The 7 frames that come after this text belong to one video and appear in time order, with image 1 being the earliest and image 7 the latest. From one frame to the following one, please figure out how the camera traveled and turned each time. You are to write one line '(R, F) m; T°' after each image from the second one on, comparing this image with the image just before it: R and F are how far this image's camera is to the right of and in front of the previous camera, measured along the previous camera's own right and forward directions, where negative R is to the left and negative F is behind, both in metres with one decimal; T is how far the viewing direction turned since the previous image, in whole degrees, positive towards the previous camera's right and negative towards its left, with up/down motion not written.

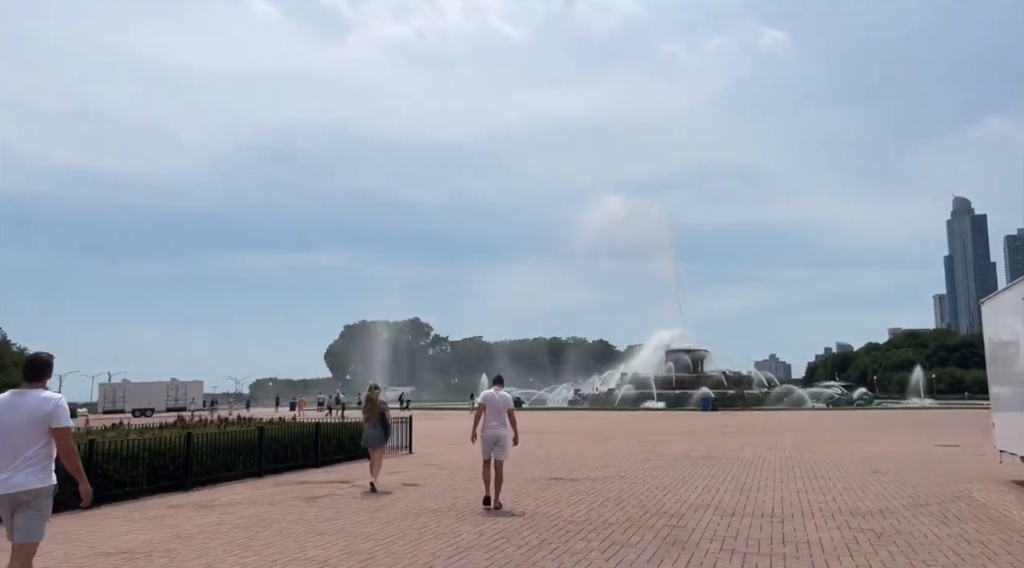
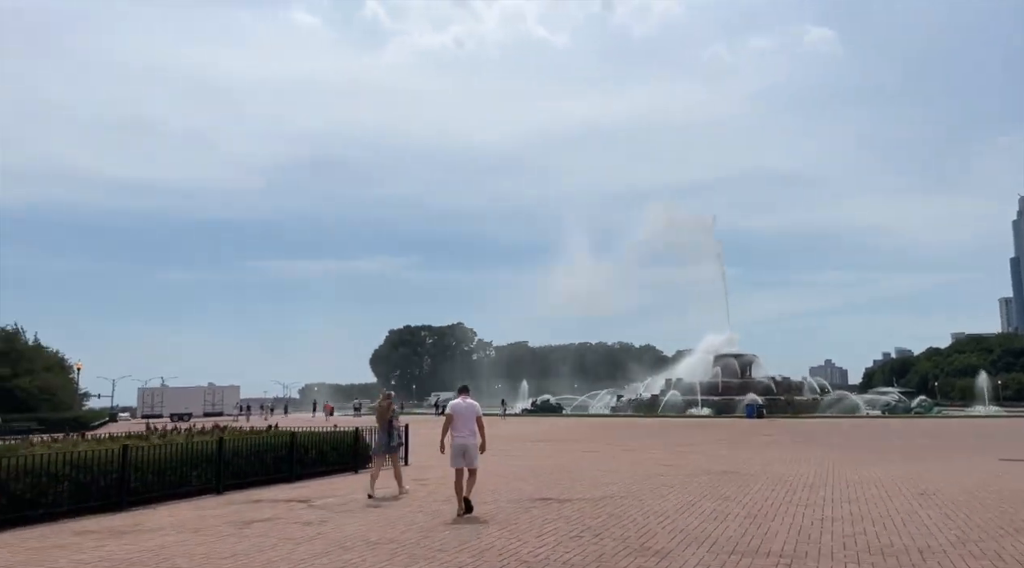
(+1.0, +1.6) m; -4°
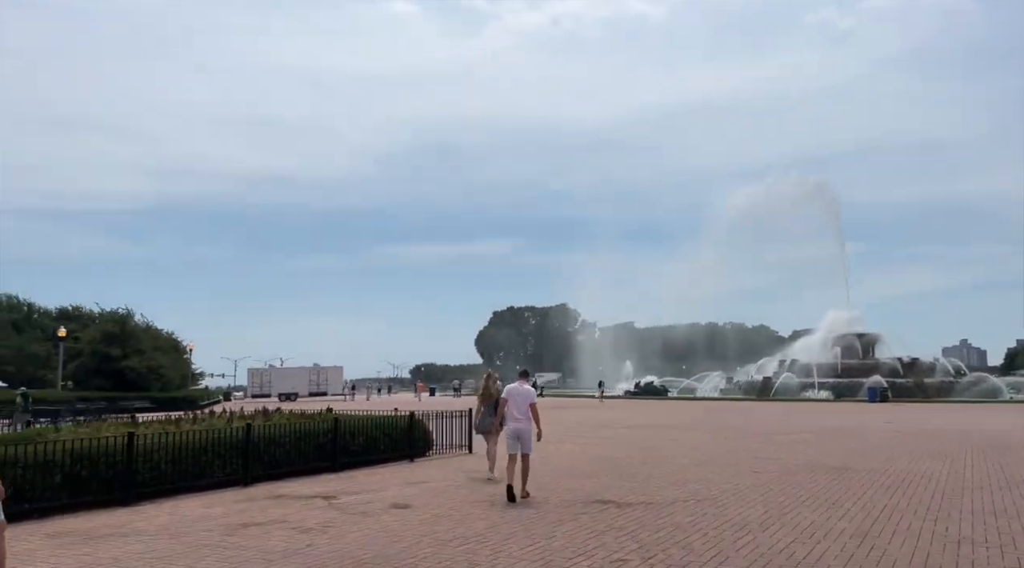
(+0.7, +1.8) m; -8°
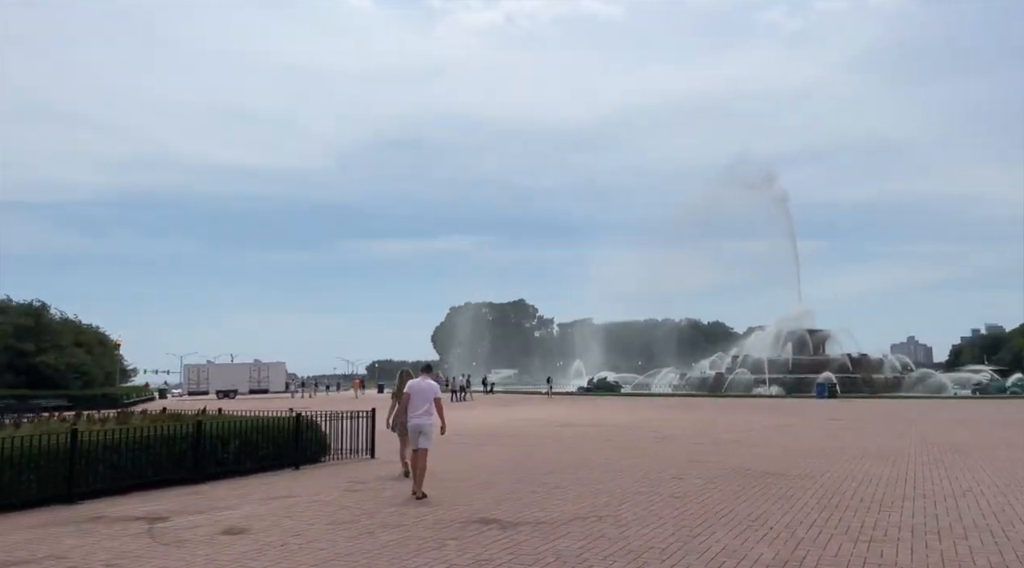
(+0.9, +1.5) m; +3°
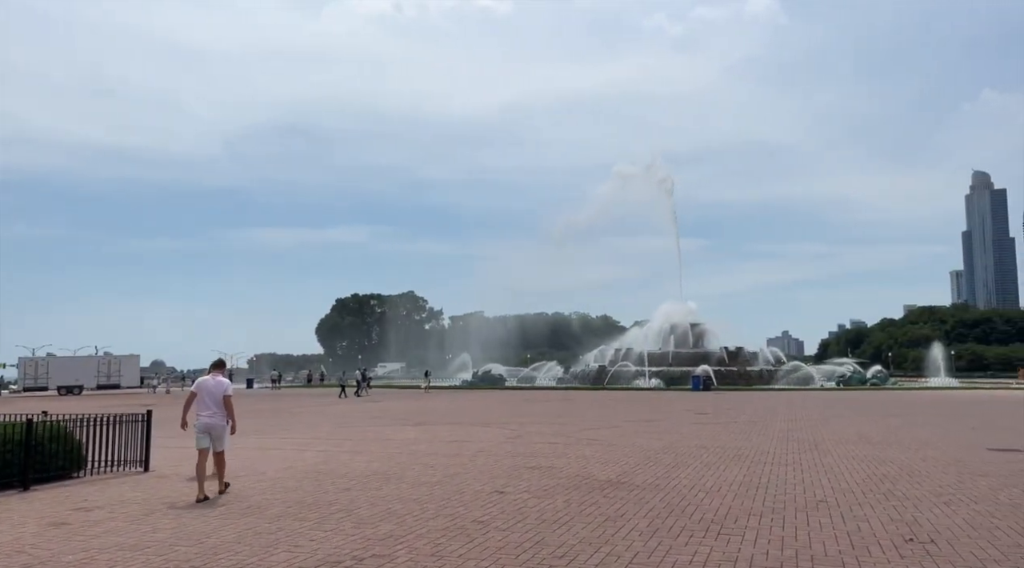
(+1.2, +1.9) m; +8°
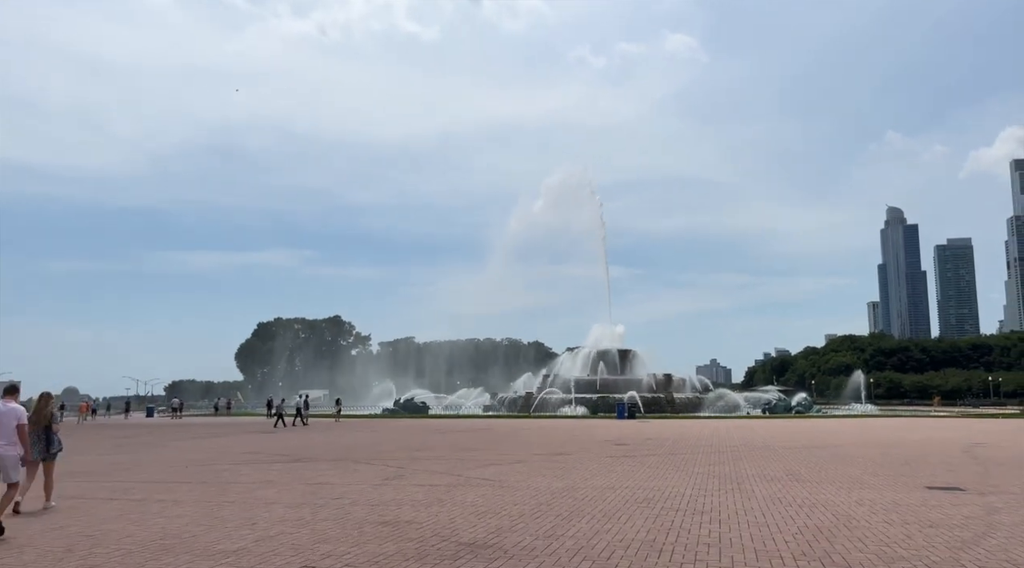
(+1.0, +2.4) m; +5°
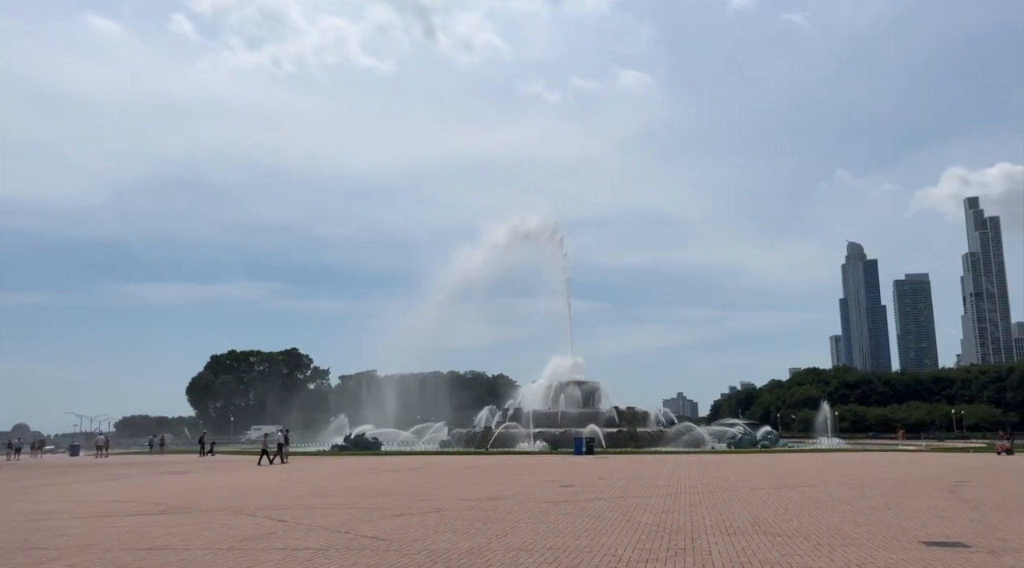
(+1.0, +2.9) m; +2°
